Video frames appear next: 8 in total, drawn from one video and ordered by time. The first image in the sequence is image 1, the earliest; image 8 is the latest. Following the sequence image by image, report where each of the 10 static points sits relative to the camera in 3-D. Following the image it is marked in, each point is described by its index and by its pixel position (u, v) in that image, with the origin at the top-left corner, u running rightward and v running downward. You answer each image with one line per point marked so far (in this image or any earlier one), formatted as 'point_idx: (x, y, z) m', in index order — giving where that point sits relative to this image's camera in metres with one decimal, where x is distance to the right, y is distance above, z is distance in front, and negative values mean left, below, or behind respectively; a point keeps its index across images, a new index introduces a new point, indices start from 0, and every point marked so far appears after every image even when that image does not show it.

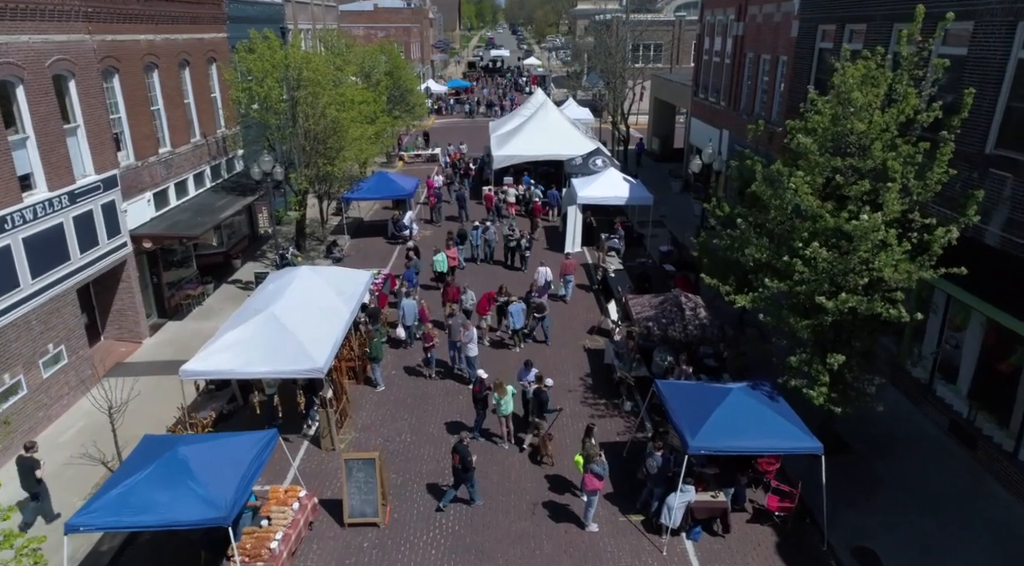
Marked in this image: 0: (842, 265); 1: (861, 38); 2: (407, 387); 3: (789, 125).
0: (+4.5, +0.3, +9.6) m
1: (+7.6, +5.3, +15.4) m
2: (-2.2, -2.1, +14.6) m
3: (+4.2, +2.4, +10.9) m
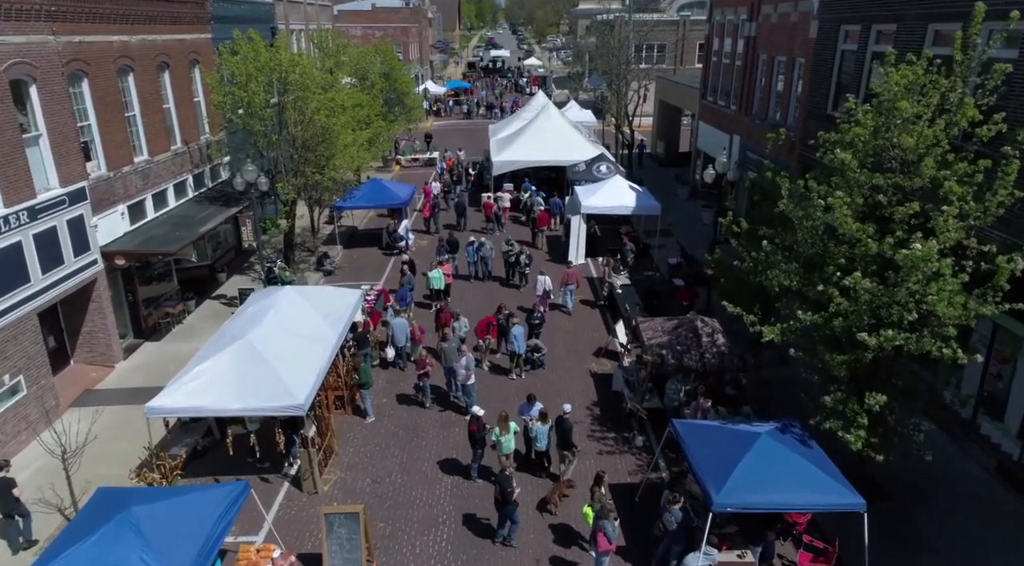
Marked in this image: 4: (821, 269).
0: (+4.5, -0.2, +8.5) m
1: (+7.6, +4.9, +14.2) m
2: (-2.1, -2.6, +13.5) m
3: (+4.3, +2.0, +9.7) m
4: (+4.3, +0.2, +9.8) m
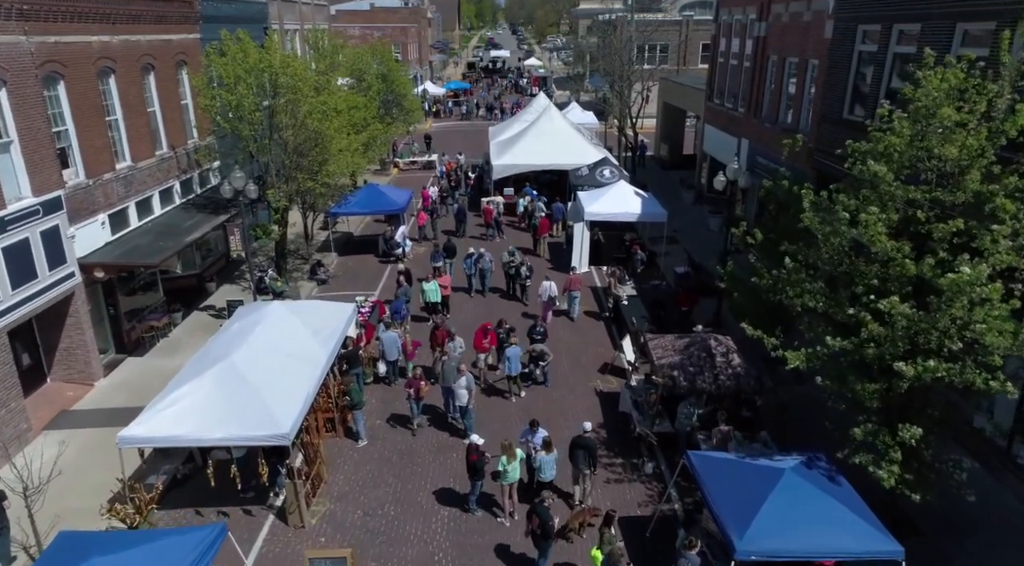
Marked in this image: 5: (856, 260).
0: (+4.5, -0.4, +7.7) m
1: (+7.7, +4.6, +13.4) m
2: (-2.1, -2.8, +12.7) m
3: (+4.3, +1.7, +9.0) m
4: (+4.3, -0.1, +9.1) m
5: (+4.4, +0.3, +8.9) m
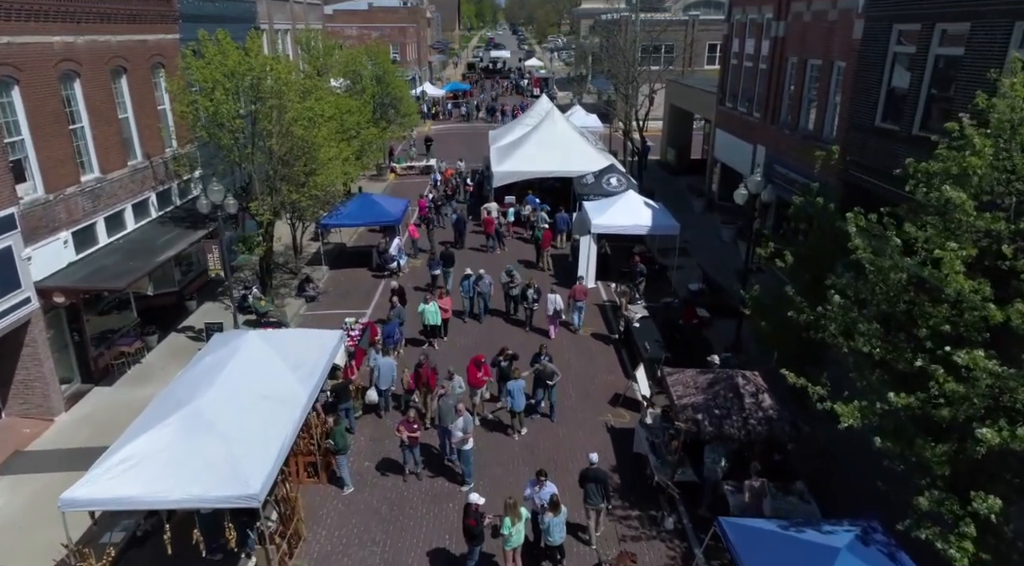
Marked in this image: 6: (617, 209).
0: (+4.6, -0.9, +6.4) m
1: (+7.7, +4.2, +12.1) m
2: (-2.1, -3.3, +11.4) m
3: (+4.3, +1.2, +7.6) m
4: (+4.4, -0.5, +7.8) m
5: (+4.4, -0.2, +7.6) m
6: (+2.9, +2.1, +19.8) m
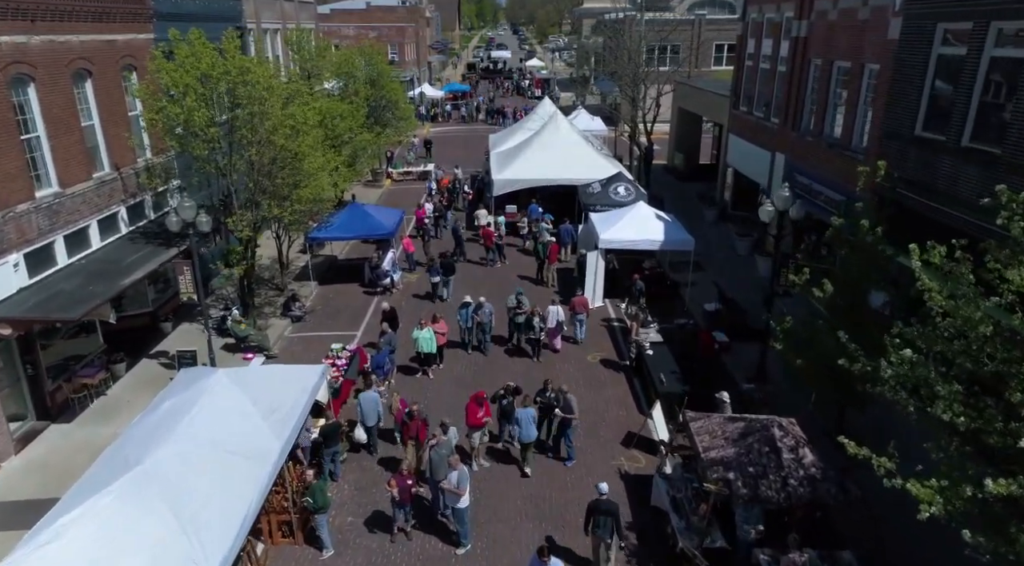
0: (+4.6, -1.4, +5.0) m
1: (+7.7, +3.7, +10.7) m
2: (-2.0, -3.8, +10.0) m
3: (+4.4, +0.8, +6.2) m
4: (+4.4, -1.0, +6.4) m
5: (+4.4, -0.7, +6.2) m
6: (+3.0, +1.6, +18.4) m
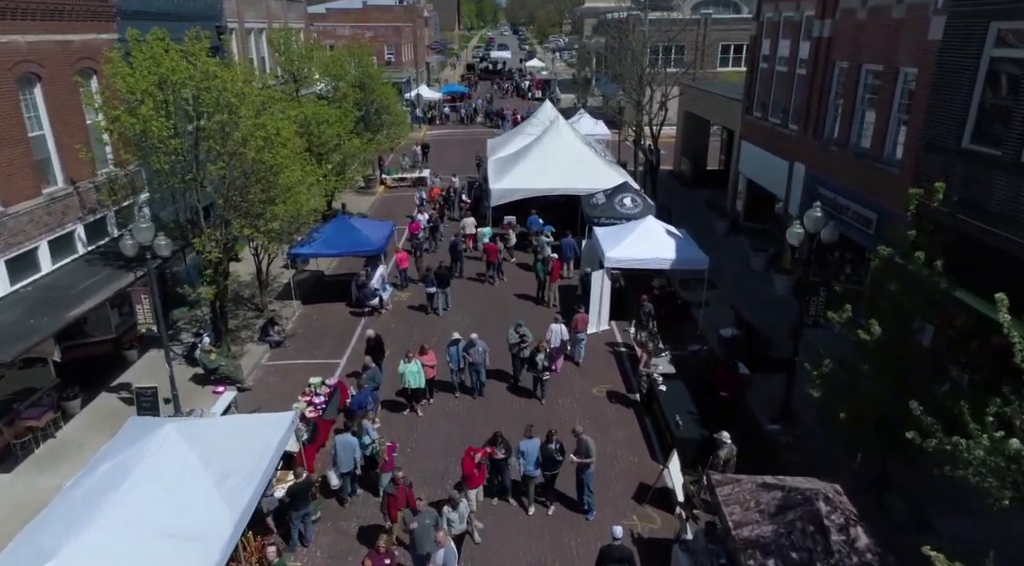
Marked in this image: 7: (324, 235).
0: (+4.6, -1.9, +3.5) m
1: (+7.7, +3.2, +9.3) m
2: (-2.1, -4.3, +8.5) m
3: (+4.3, +0.2, +4.8) m
4: (+4.4, -1.5, +4.9) m
5: (+4.4, -1.2, +4.8) m
6: (+2.9, +1.1, +16.9) m
7: (-4.9, +1.3, +18.6) m
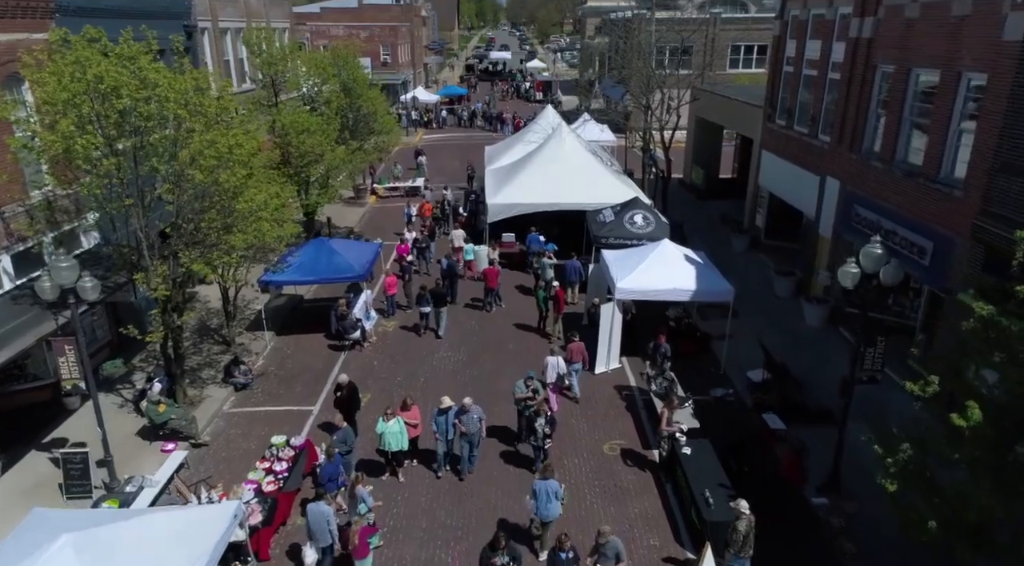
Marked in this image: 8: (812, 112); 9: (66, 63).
0: (+4.5, -2.6, +1.5) m
1: (+7.7, +2.5, +7.3) m
2: (-2.1, -5.0, +6.5) m
3: (+4.3, -0.5, +2.8) m
4: (+4.3, -2.2, +2.9) m
5: (+4.3, -1.9, +2.8) m
6: (+2.9, +0.4, +14.9) m
7: (-5.0, +0.6, +16.6) m
8: (+7.6, +4.3, +17.8) m
9: (-6.6, +3.4, +10.8) m
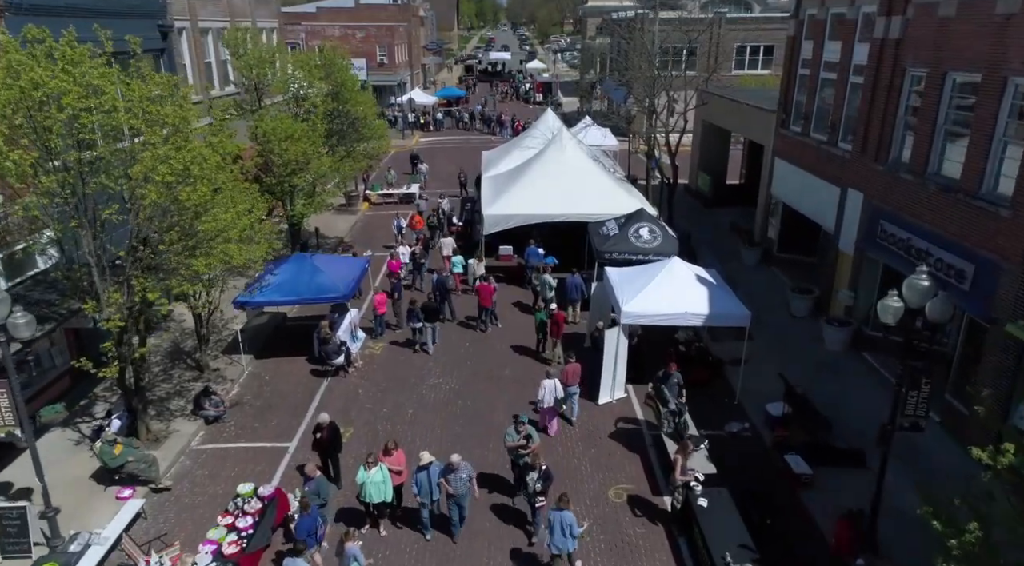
0: (+4.4, -3.0, +0.3) m
1: (+7.6, +2.0, +6.0) m
2: (-2.2, -5.4, +5.3) m
3: (+4.2, -0.9, +1.5) m
4: (+4.3, -2.7, +1.6) m
5: (+4.3, -2.3, +1.5) m
6: (+2.8, -0.1, +13.7) m
7: (-5.0, +0.1, +15.3) m
8: (+7.5, +3.9, +16.5) m
9: (-6.6, +2.9, +9.6) m
